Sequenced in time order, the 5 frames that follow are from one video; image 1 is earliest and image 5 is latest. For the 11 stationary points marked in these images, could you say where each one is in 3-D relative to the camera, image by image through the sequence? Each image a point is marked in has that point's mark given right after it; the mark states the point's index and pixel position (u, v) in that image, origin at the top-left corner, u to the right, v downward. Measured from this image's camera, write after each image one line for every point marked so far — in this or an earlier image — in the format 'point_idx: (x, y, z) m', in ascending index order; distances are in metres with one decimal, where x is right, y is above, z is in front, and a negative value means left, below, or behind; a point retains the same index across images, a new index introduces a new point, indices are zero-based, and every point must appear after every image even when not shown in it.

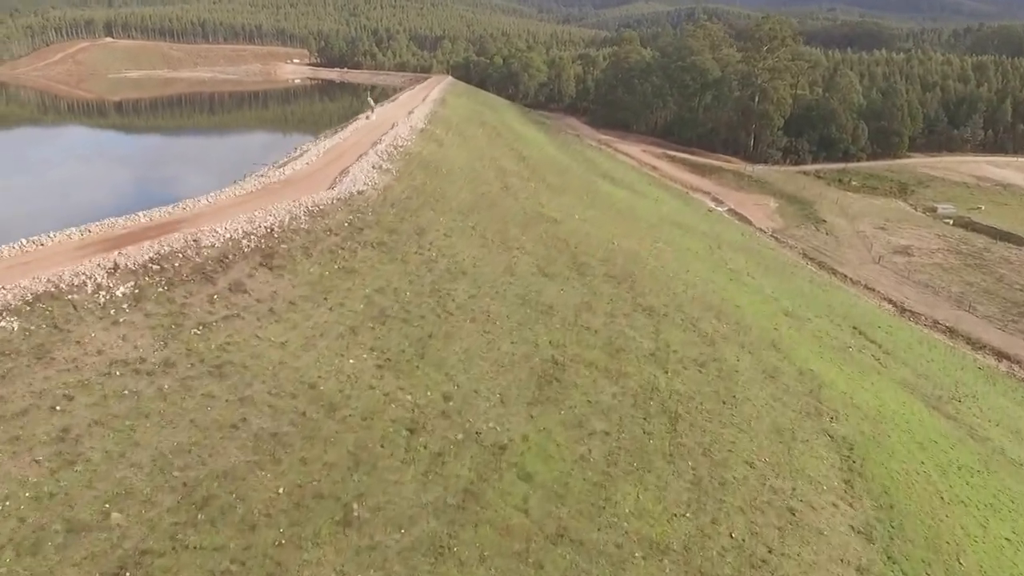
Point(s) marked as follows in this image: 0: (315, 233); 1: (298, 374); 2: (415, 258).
0: (-4.3, +1.2, +18.0) m
1: (-3.3, -1.3, +13.0) m
2: (-2.2, +0.6, +18.8) m
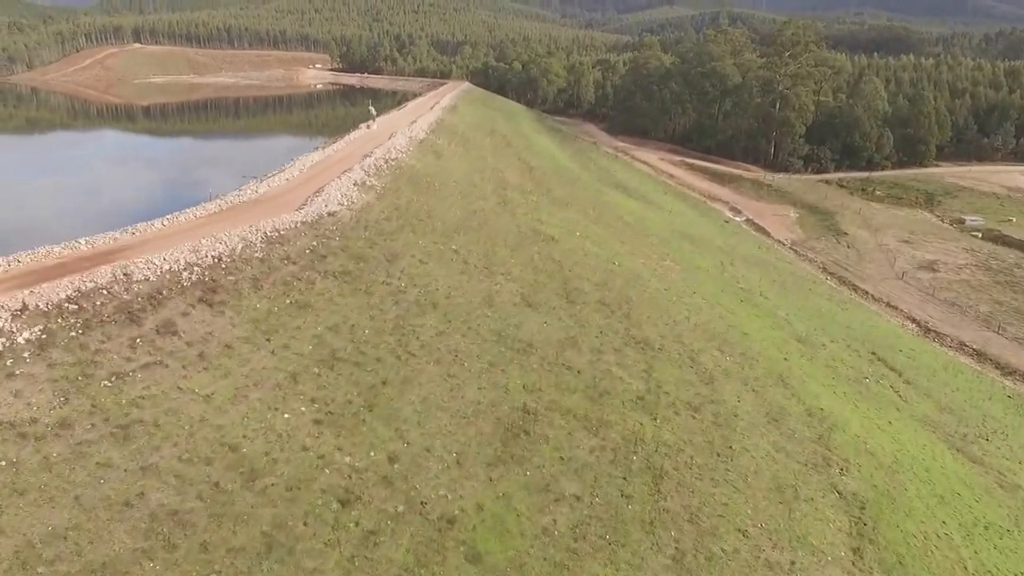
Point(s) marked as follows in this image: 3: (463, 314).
0: (-4.8, +0.5, +16.5) m
1: (-4.0, -2.0, +11.4) m
2: (-2.7, -0.1, +17.2) m
3: (-1.0, -0.6, +17.5) m
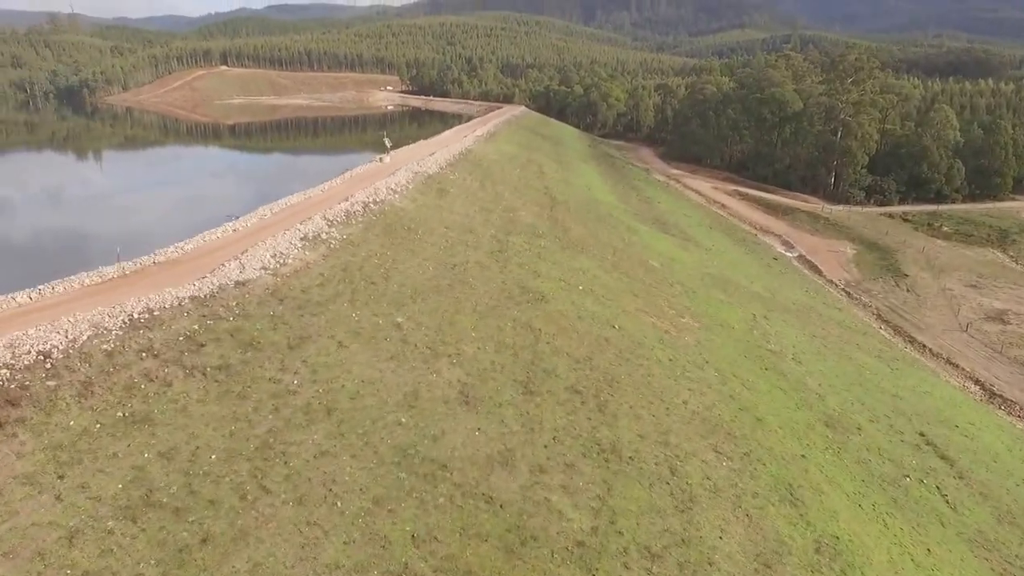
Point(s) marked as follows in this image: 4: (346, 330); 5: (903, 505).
0: (-6.3, -1.1, +13.3) m
1: (-5.9, -3.5, +8.1) m
2: (-4.1, -1.7, +13.8) m
3: (-2.5, -2.3, +14.0) m
4: (-3.4, -0.9, +17.1) m
5: (+9.5, -5.2, +20.3) m
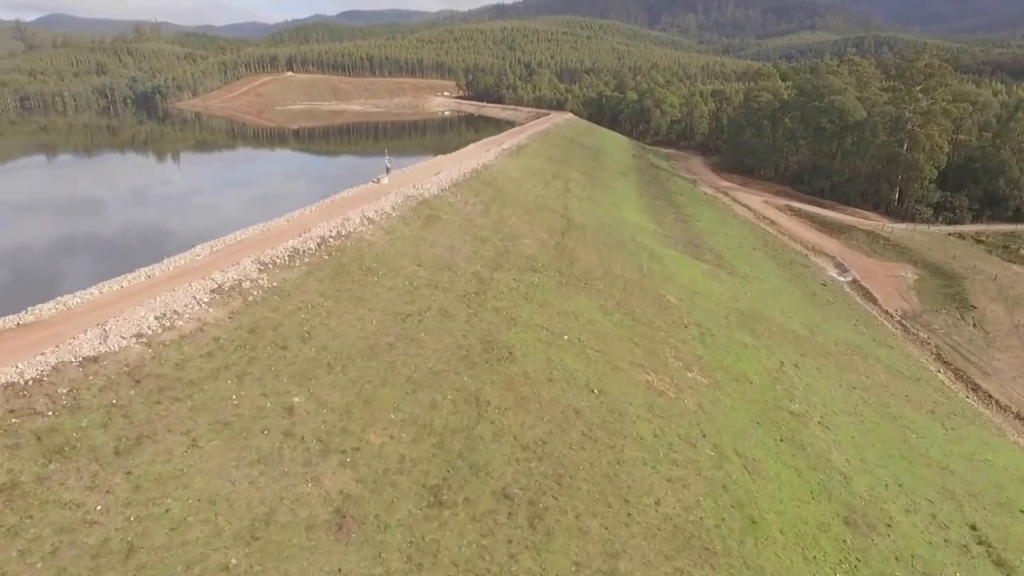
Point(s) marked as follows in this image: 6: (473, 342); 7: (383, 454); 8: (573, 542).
0: (-8.1, -2.4, +10.3) m
1: (-8.2, -4.7, +5.1) m
2: (-6.0, -3.0, +10.6) m
3: (-4.3, -3.6, +10.7) m
4: (-5.0, -2.2, +13.9) m
5: (+8.1, -6.7, +16.0) m
6: (-1.0, -1.6, +20.6) m
7: (-2.3, -2.8, +14.9) m
8: (+1.0, -4.3, +14.2) m
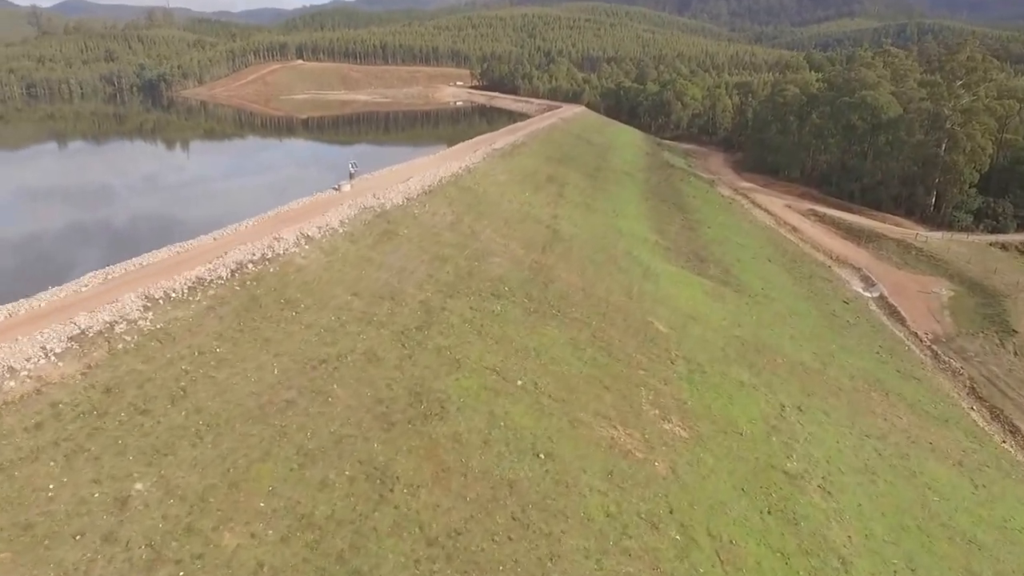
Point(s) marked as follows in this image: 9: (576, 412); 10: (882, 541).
0: (-9.9, -3.3, +7.6) m
1: (-10.3, -5.7, +2.5) m
2: (-7.7, -3.9, +7.9) m
3: (-6.1, -4.5, +7.9) m
4: (-6.6, -3.1, +11.1) m
5: (+6.5, -7.8, +12.7) m
6: (-2.3, -2.4, +17.6) m
7: (-3.9, -3.7, +11.9) m
8: (-0.6, -5.3, +11.2) m
9: (+1.8, -3.0, +20.6) m
10: (+8.9, -6.0, +19.9) m
